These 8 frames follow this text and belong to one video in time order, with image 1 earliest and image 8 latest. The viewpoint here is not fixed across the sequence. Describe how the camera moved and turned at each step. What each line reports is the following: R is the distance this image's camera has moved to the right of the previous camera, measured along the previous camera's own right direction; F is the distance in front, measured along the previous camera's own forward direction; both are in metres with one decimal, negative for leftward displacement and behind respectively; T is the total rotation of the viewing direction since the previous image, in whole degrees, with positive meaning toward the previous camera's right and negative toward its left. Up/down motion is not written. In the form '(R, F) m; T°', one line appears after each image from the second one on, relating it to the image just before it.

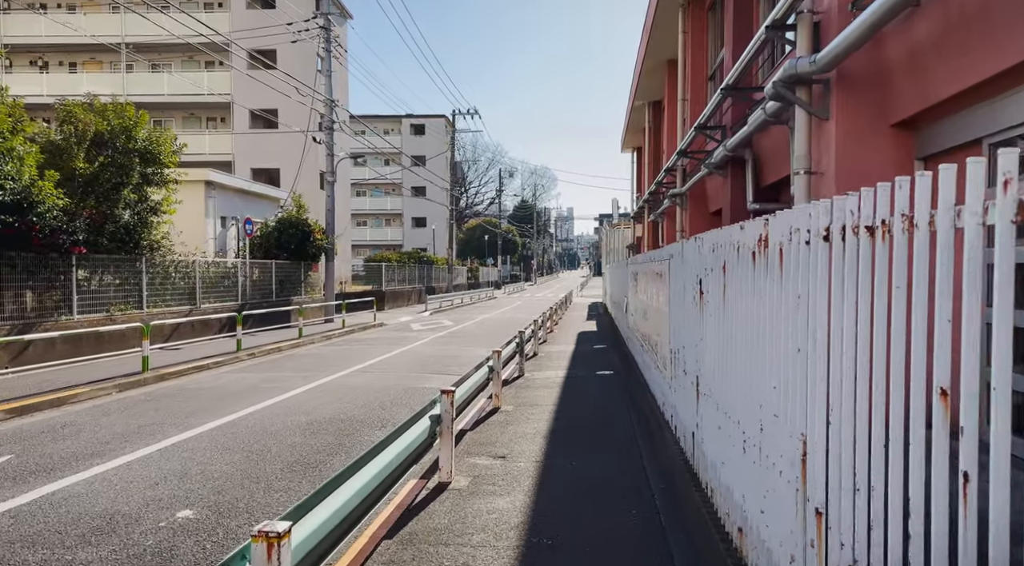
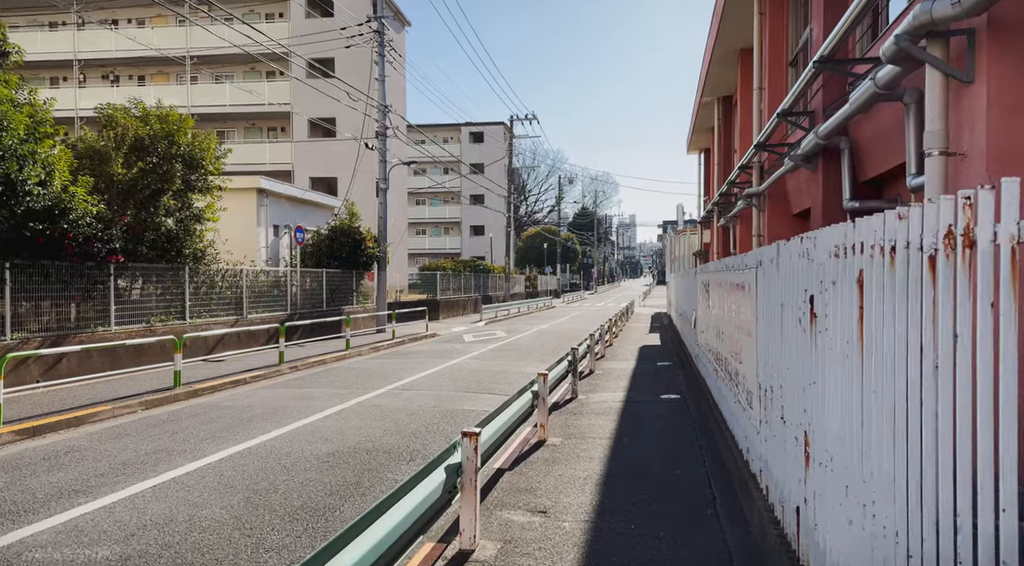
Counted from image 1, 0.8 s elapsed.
(+0.1, +1.1) m; -5°
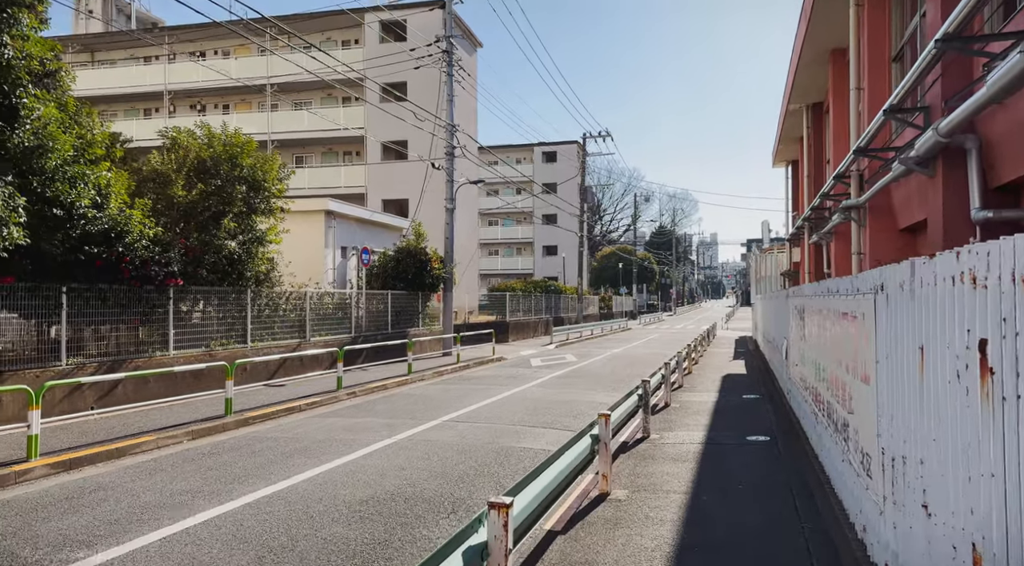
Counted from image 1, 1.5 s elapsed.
(+0.2, +0.9) m; -6°
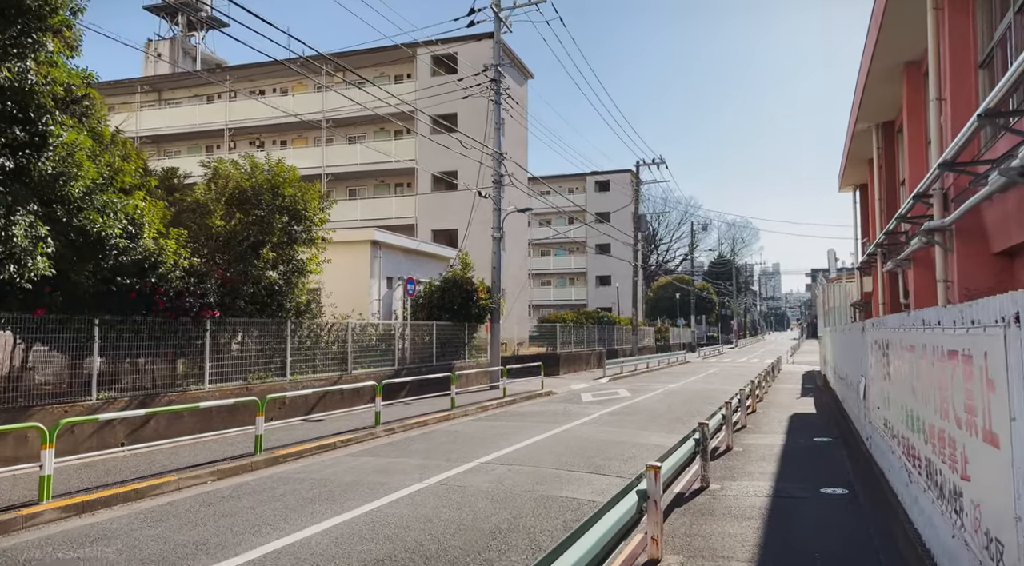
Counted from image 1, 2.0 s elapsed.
(+0.2, +0.7) m; -4°
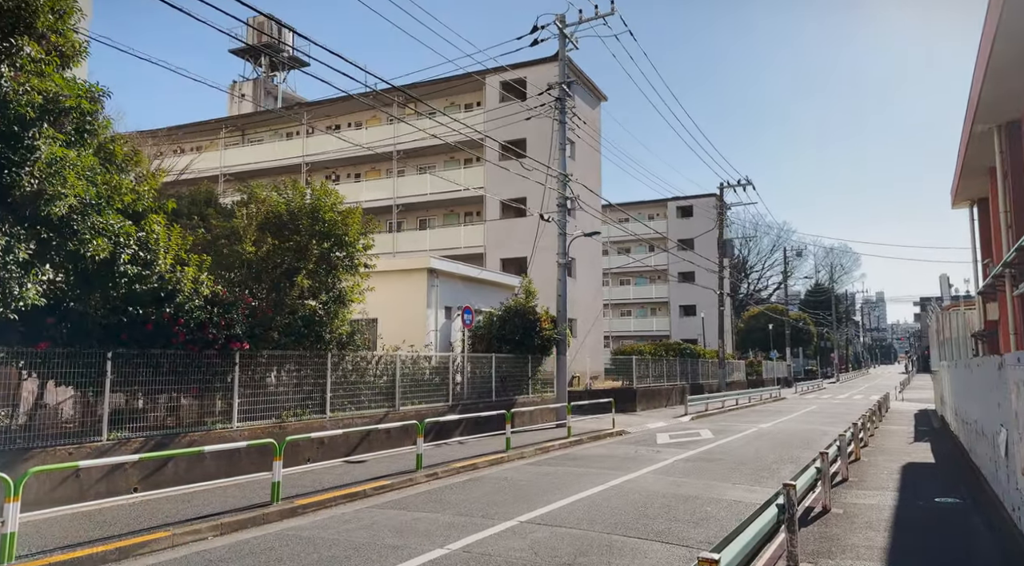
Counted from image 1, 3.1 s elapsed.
(+0.5, +1.4) m; -7°
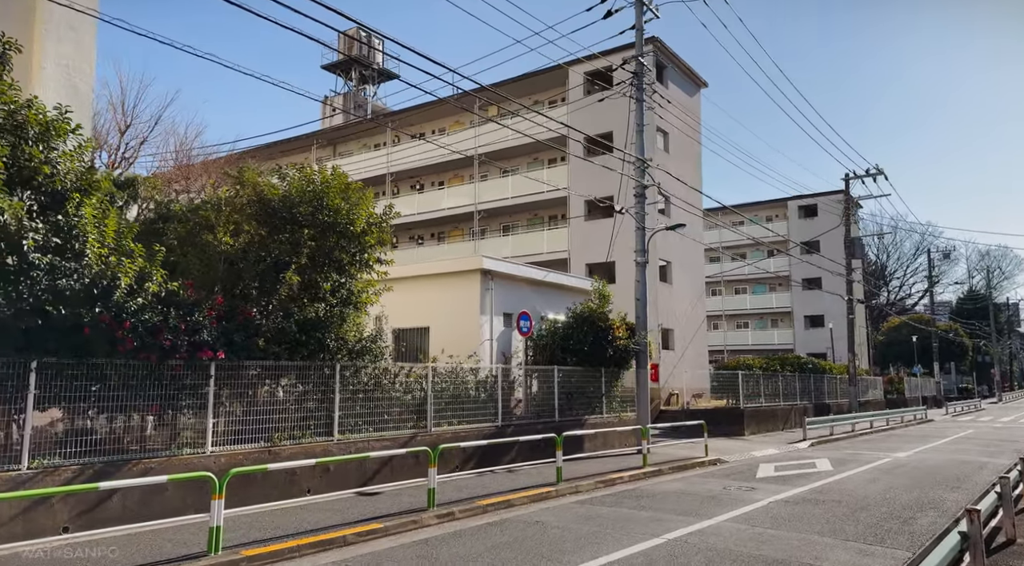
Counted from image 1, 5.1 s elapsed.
(+1.2, +2.6) m; -9°
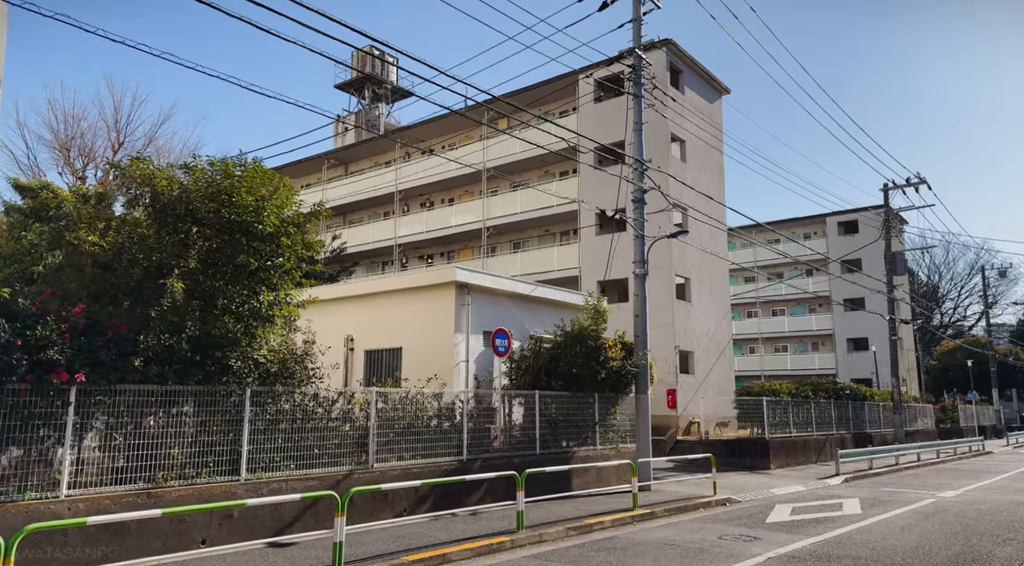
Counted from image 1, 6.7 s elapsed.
(+1.3, +1.8) m; -3°
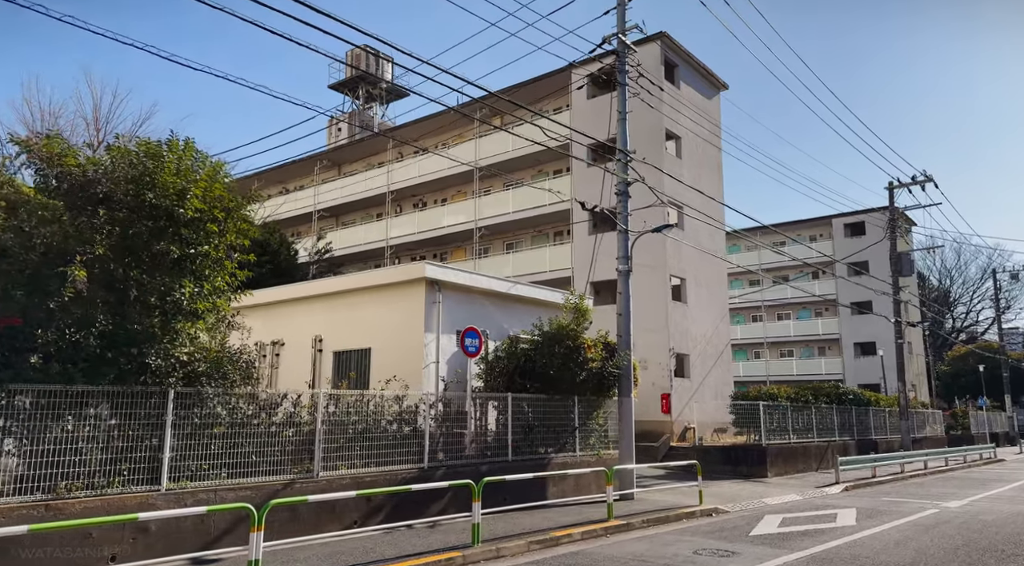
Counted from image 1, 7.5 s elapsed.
(+0.7, +0.8) m; -1°
